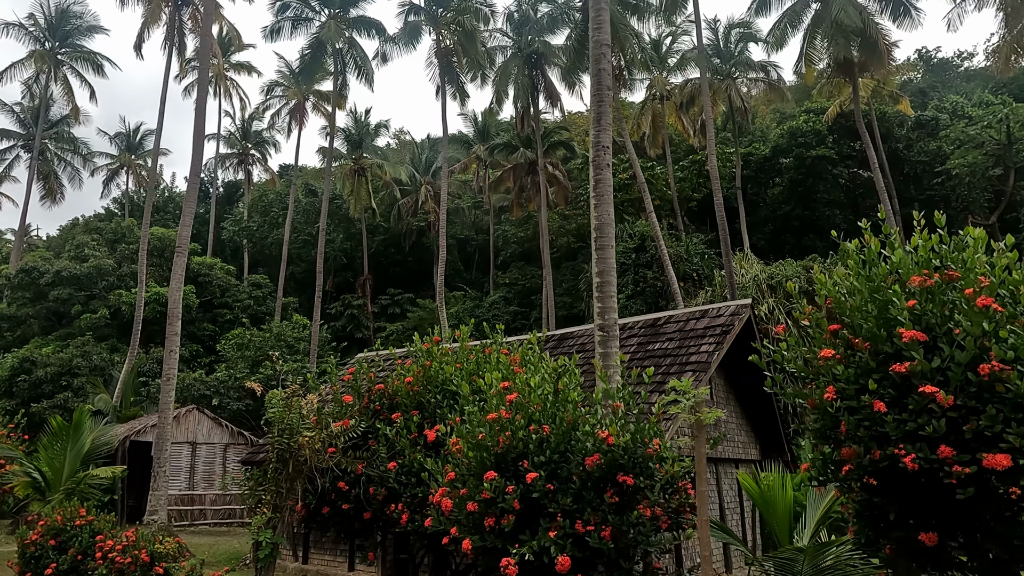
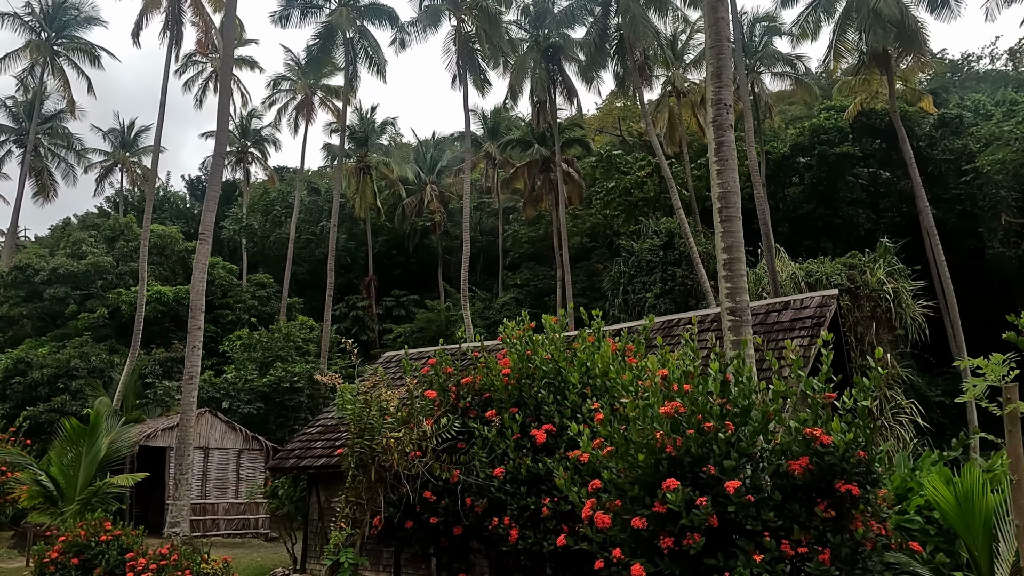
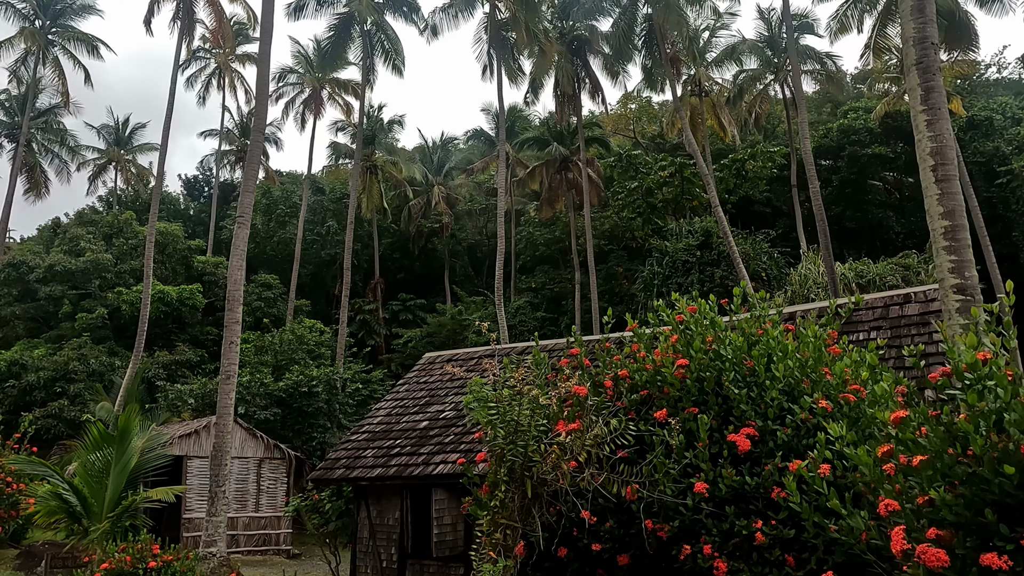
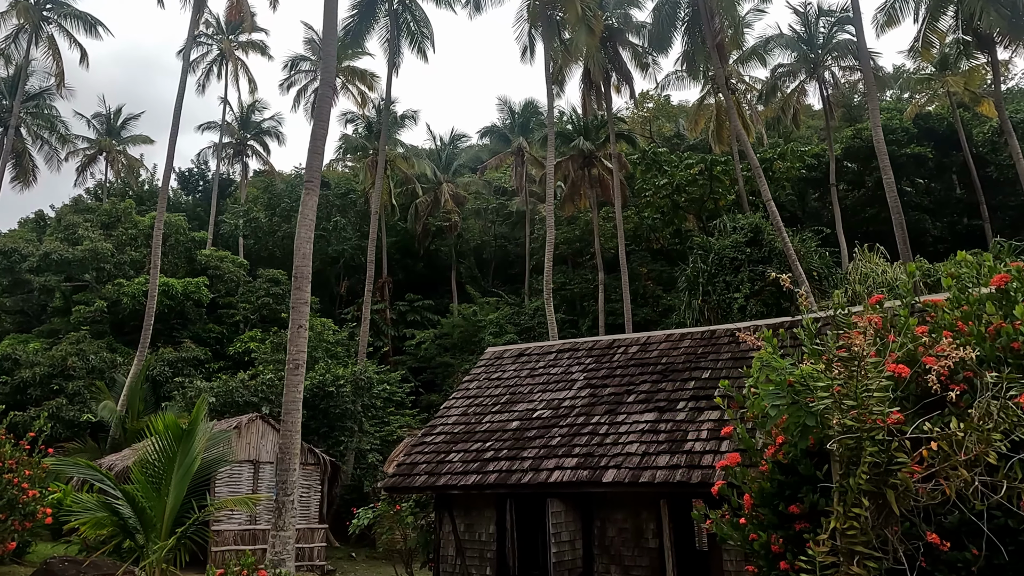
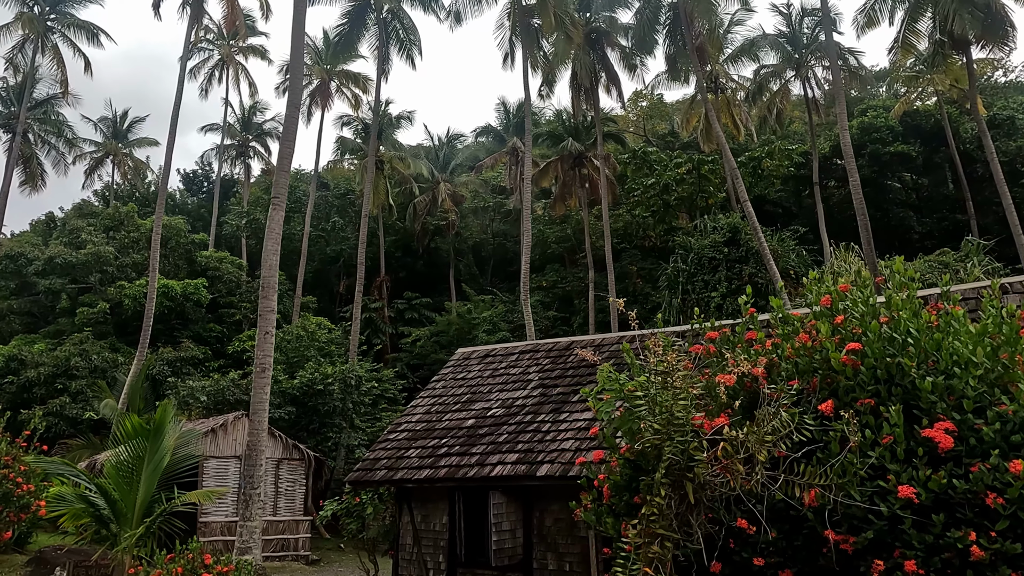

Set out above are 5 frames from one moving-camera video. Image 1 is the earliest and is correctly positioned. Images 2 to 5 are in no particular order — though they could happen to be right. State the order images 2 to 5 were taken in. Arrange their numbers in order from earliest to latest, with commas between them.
2, 3, 5, 4
